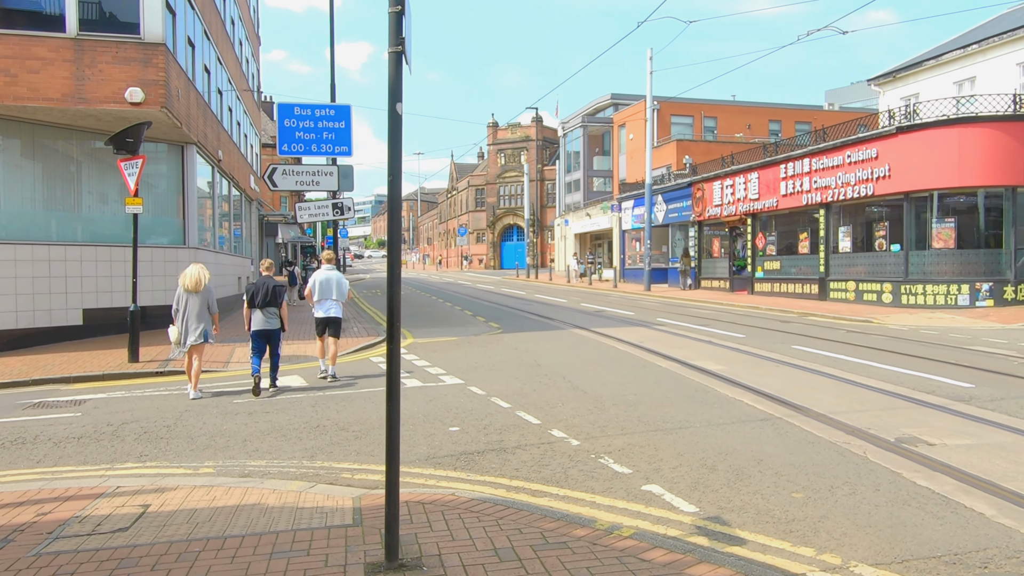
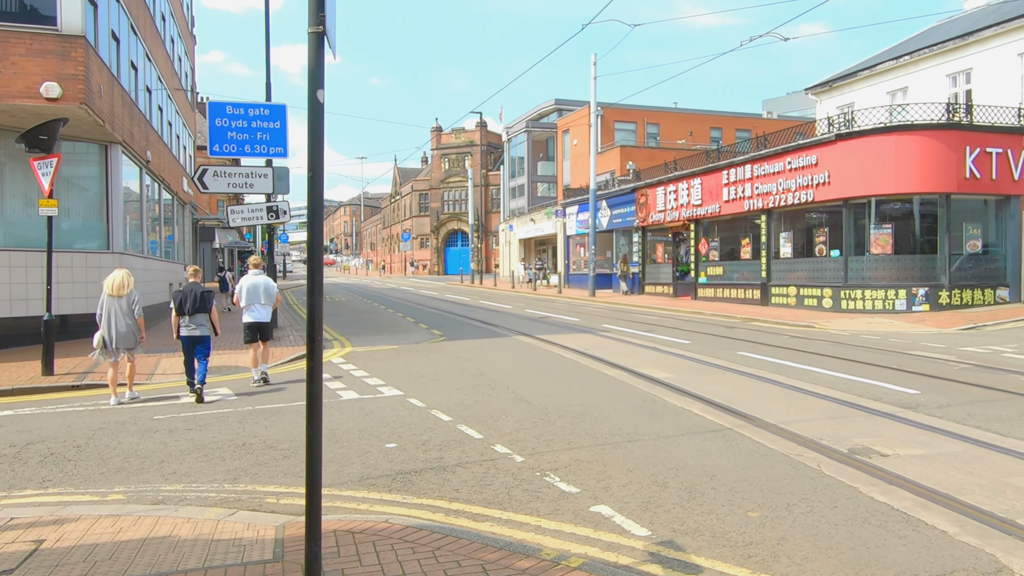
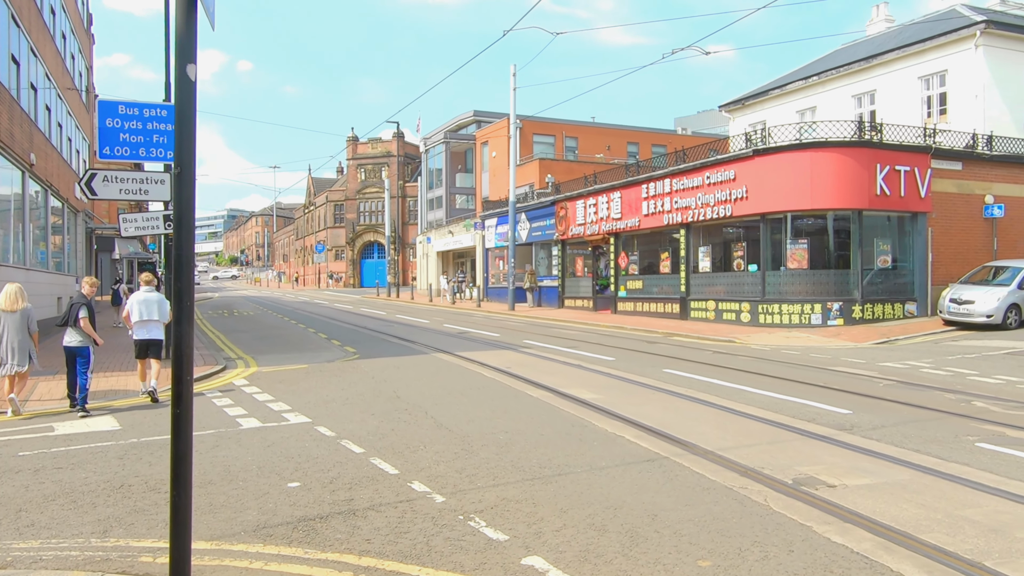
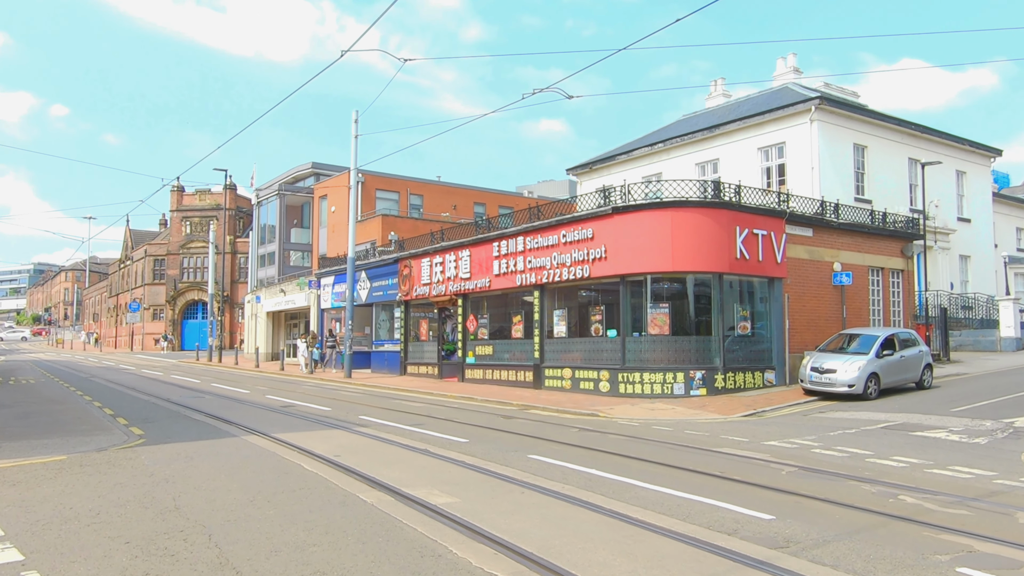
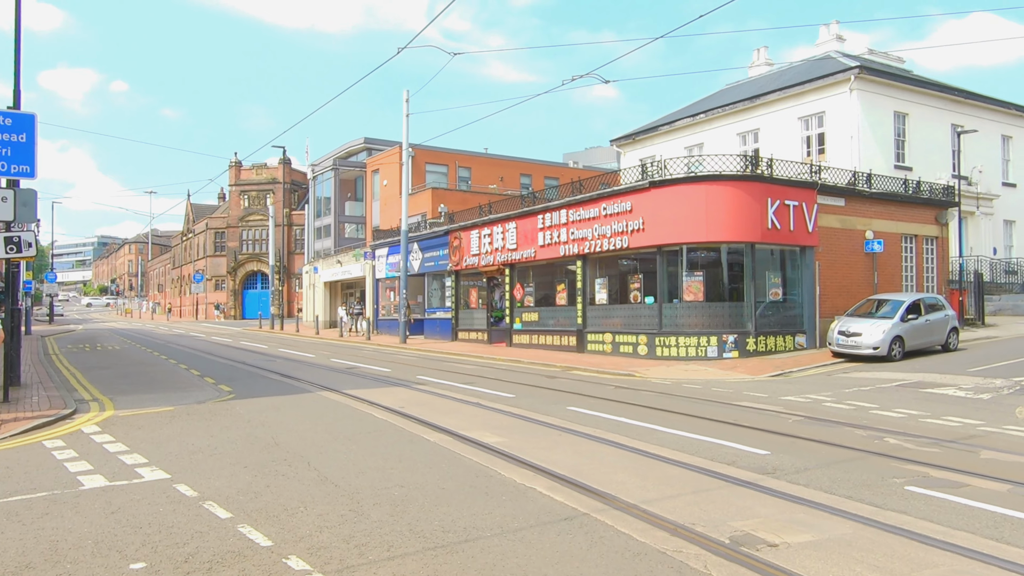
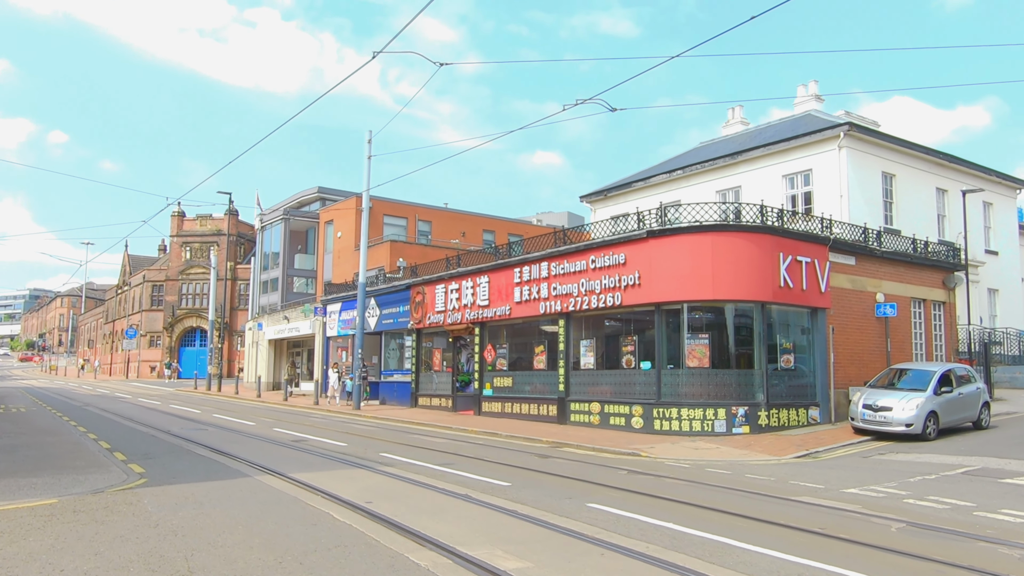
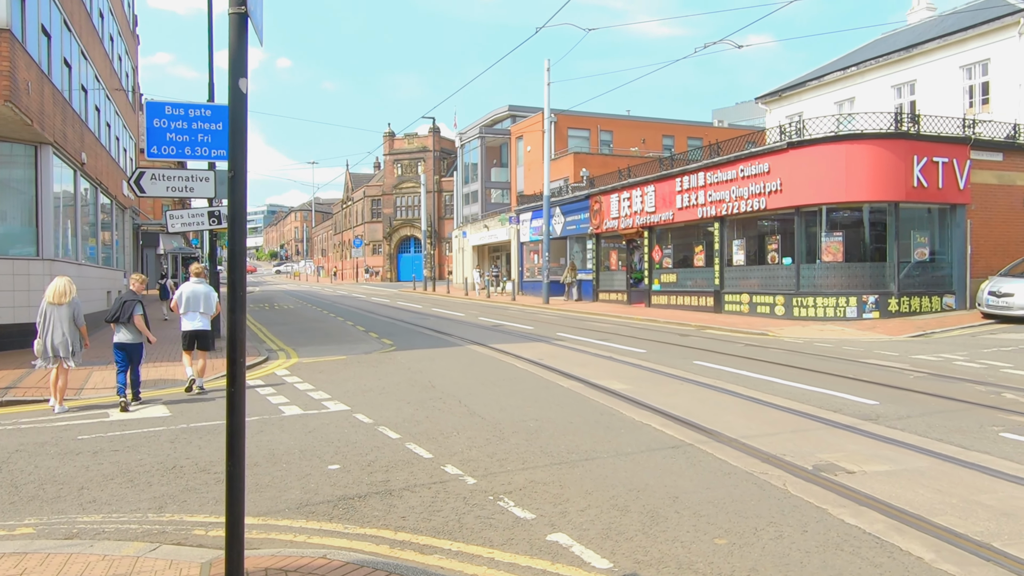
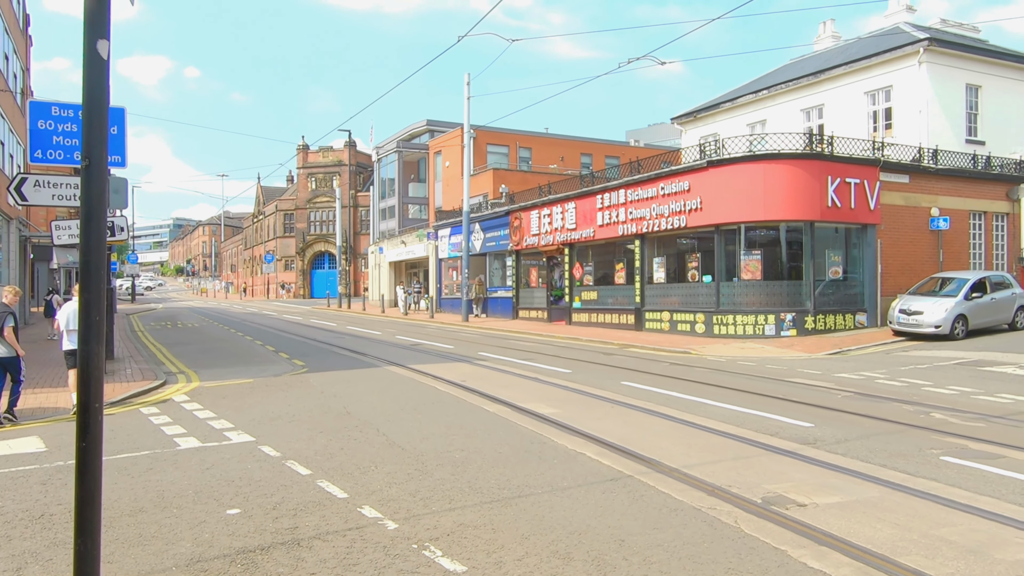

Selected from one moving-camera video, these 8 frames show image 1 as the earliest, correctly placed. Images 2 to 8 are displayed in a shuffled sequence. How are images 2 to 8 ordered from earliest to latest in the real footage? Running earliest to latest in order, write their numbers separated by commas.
2, 7, 3, 8, 5, 4, 6
